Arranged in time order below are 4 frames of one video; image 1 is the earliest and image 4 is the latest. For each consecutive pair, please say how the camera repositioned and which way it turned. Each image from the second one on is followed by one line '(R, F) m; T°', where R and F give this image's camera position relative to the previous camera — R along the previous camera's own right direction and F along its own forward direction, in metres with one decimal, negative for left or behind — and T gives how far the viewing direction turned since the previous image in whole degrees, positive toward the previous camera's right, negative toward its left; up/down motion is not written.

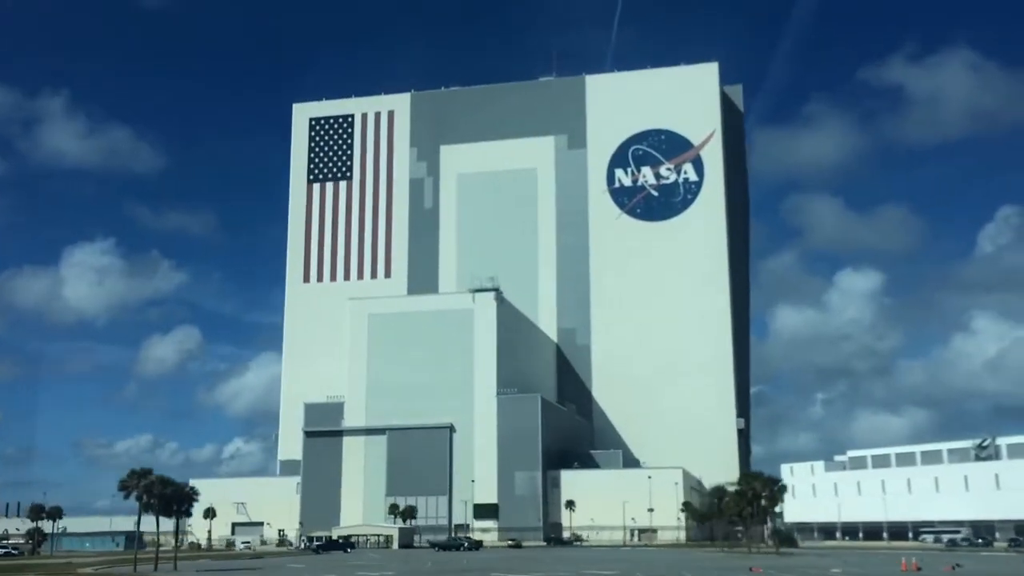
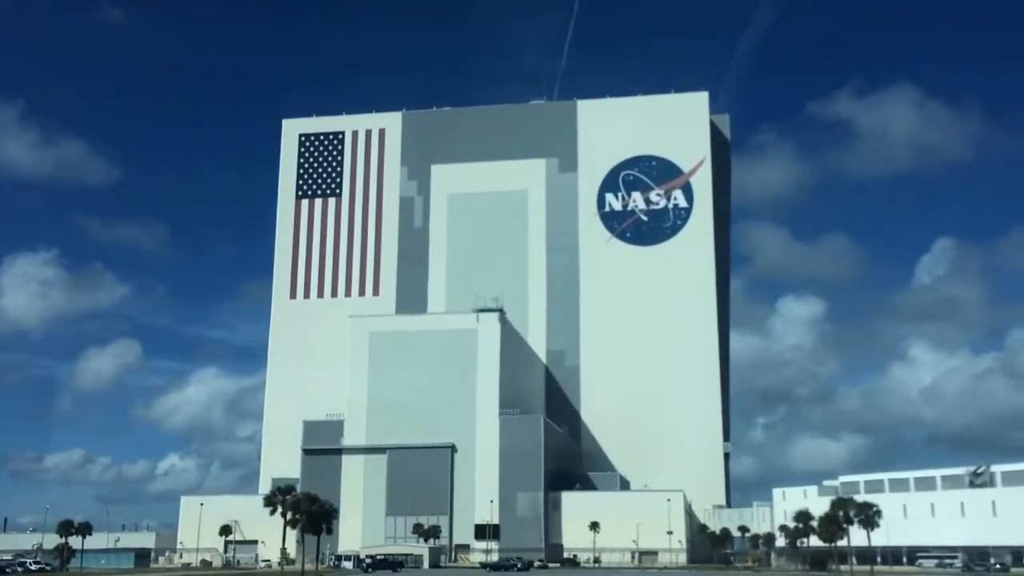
(-3.9, -0.4) m; +3°
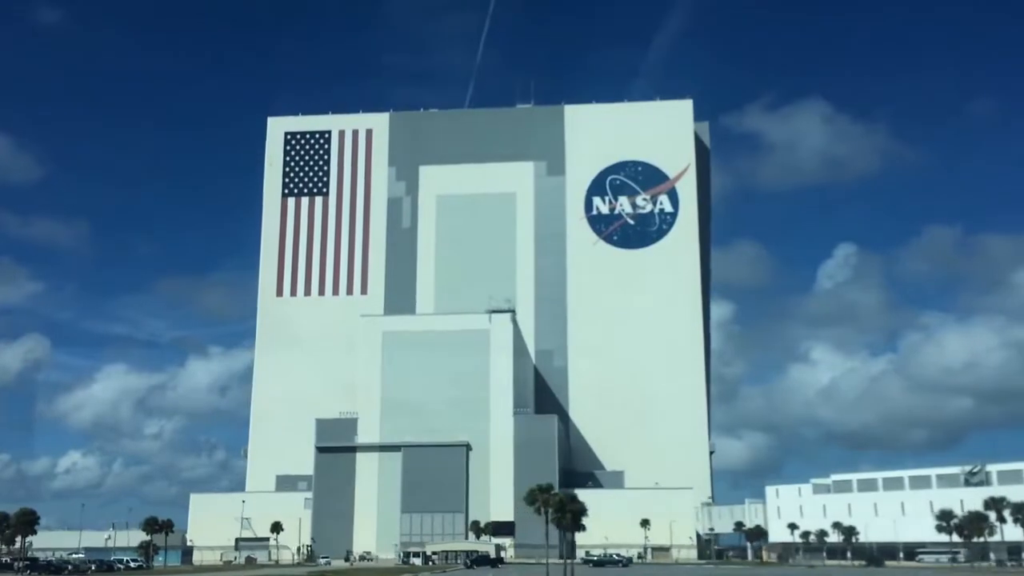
(-7.2, -1.3) m; +4°
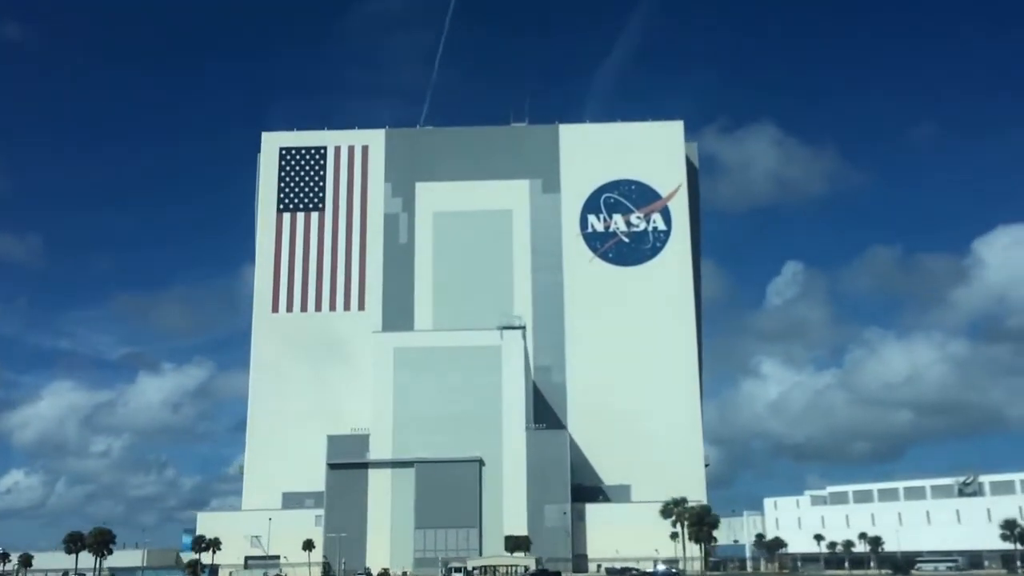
(-4.0, -1.4) m; +2°
